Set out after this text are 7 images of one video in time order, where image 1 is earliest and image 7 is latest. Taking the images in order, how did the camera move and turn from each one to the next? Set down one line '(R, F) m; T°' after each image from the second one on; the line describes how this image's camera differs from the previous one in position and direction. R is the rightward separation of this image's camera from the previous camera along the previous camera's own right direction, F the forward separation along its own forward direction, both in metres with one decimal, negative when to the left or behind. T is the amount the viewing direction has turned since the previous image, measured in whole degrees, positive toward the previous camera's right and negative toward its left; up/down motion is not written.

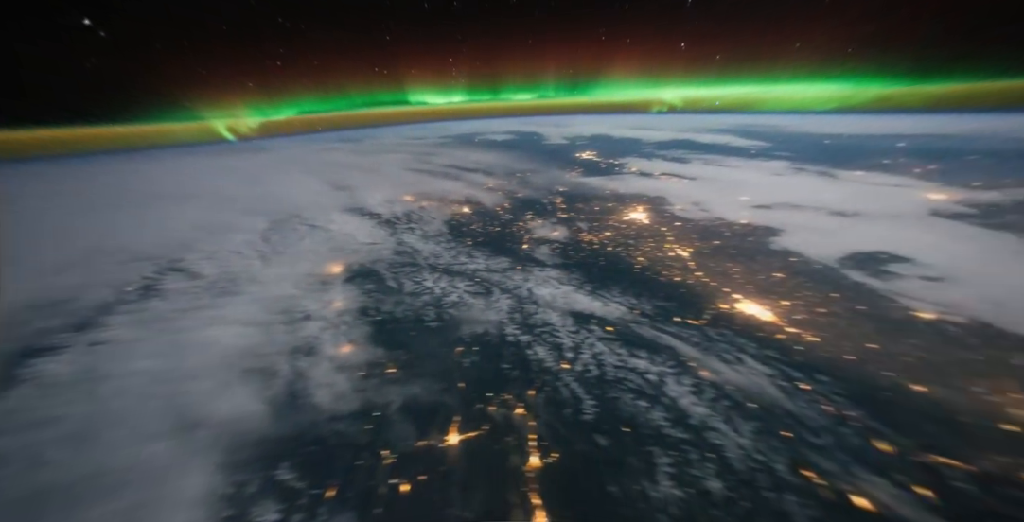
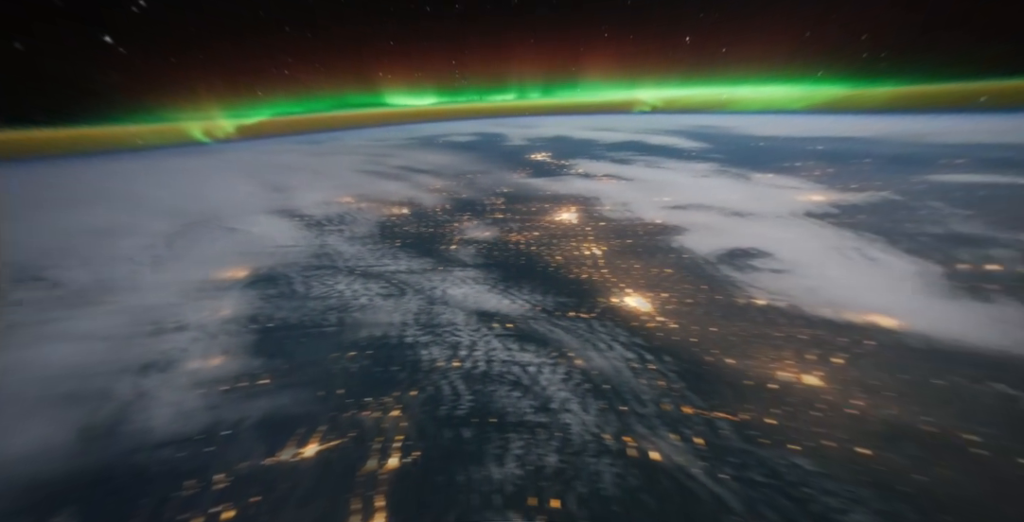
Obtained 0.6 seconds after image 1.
(+0.4, -0.2) m; +10°
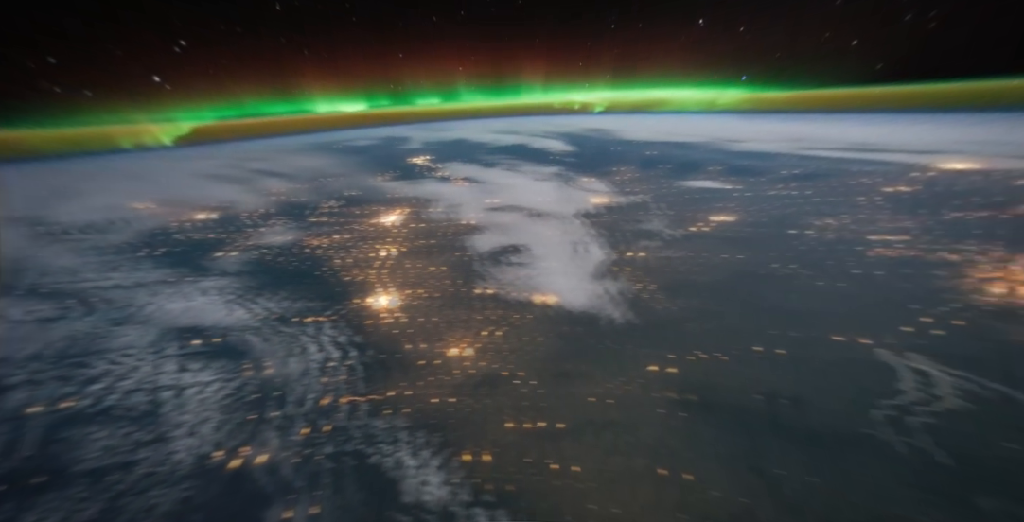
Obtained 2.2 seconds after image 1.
(+1.0, -0.4) m; +29°
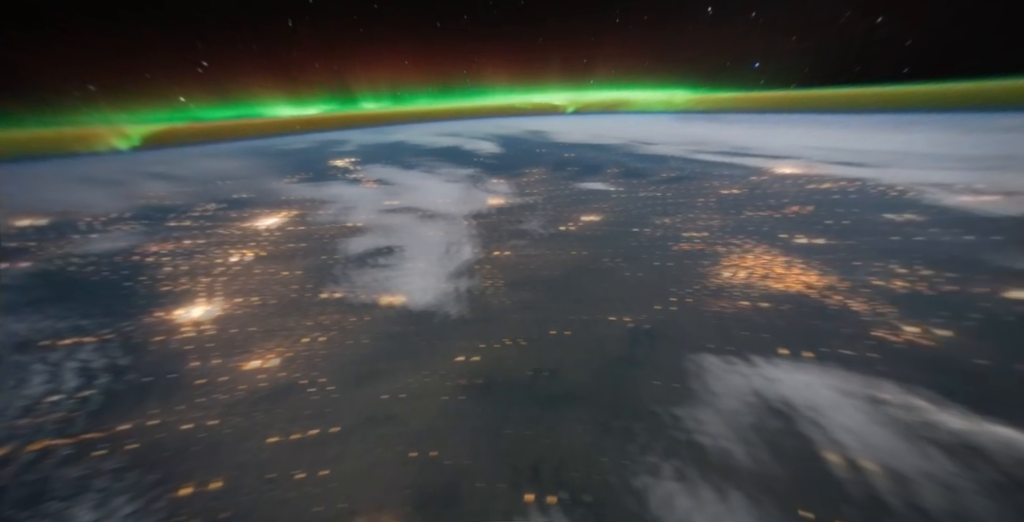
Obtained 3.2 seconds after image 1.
(+0.7, -0.1) m; +17°
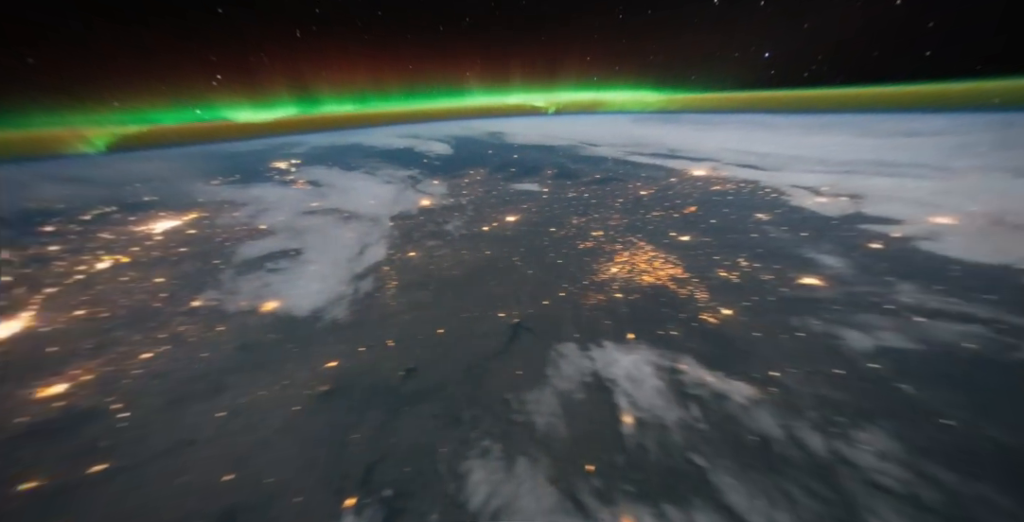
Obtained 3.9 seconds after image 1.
(+0.4, -0.1) m; +11°
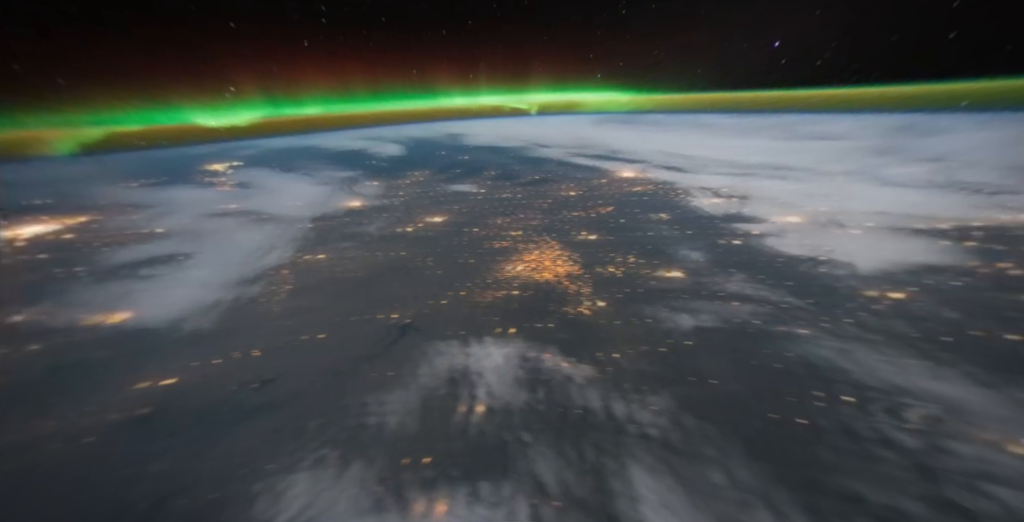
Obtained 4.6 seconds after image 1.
(+0.3, -0.1) m; +11°
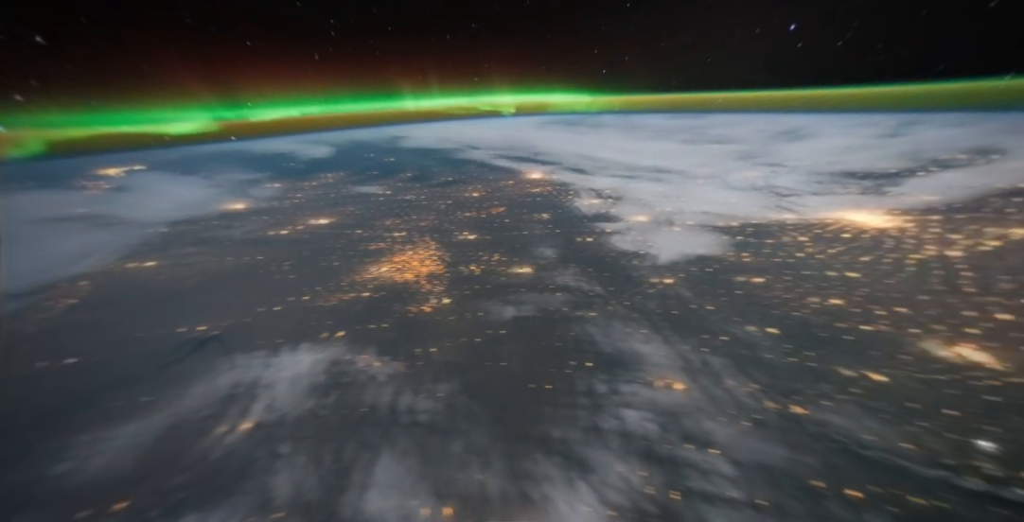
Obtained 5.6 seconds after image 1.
(+0.5, -0.1) m; +15°
